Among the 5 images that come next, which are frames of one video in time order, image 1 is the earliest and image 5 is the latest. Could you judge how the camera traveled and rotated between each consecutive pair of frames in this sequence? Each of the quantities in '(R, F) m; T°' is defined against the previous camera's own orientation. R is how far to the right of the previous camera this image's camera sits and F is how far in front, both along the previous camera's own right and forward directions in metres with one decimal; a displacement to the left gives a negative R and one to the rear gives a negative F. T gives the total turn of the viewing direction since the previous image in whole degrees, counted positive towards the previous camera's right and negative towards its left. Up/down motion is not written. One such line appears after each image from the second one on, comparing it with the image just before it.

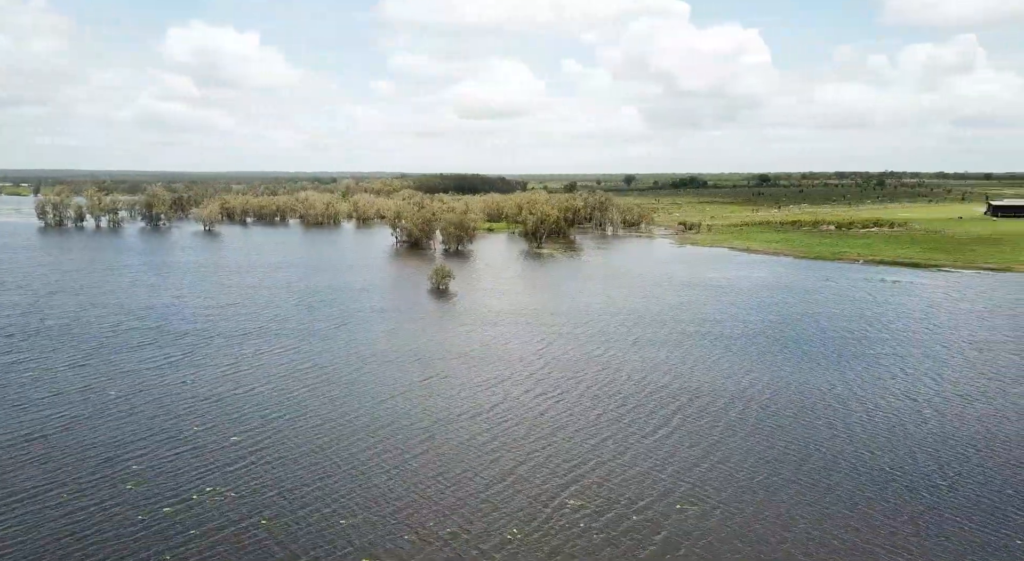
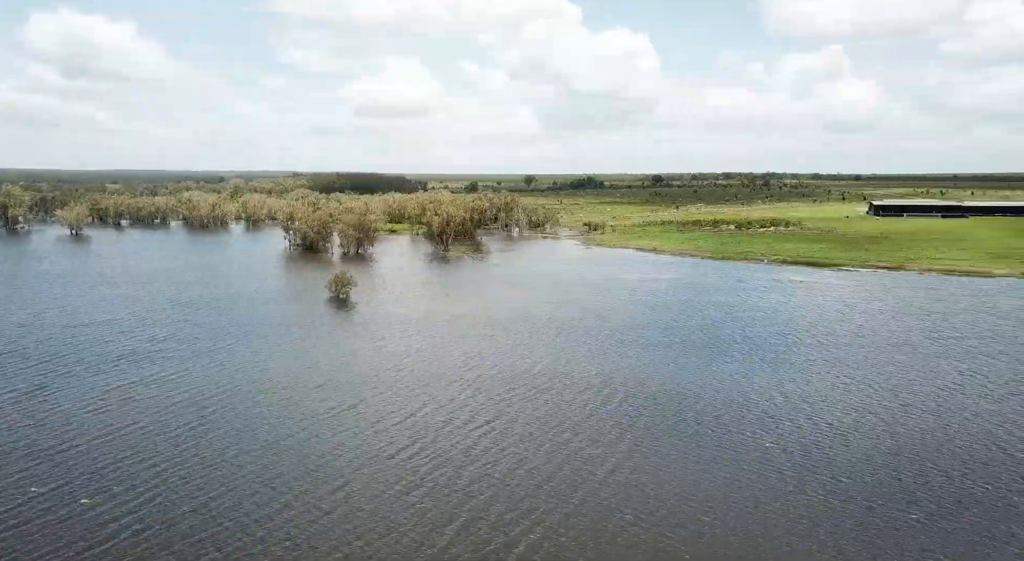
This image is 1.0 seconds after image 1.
(-0.8, +3.8) m; +9°
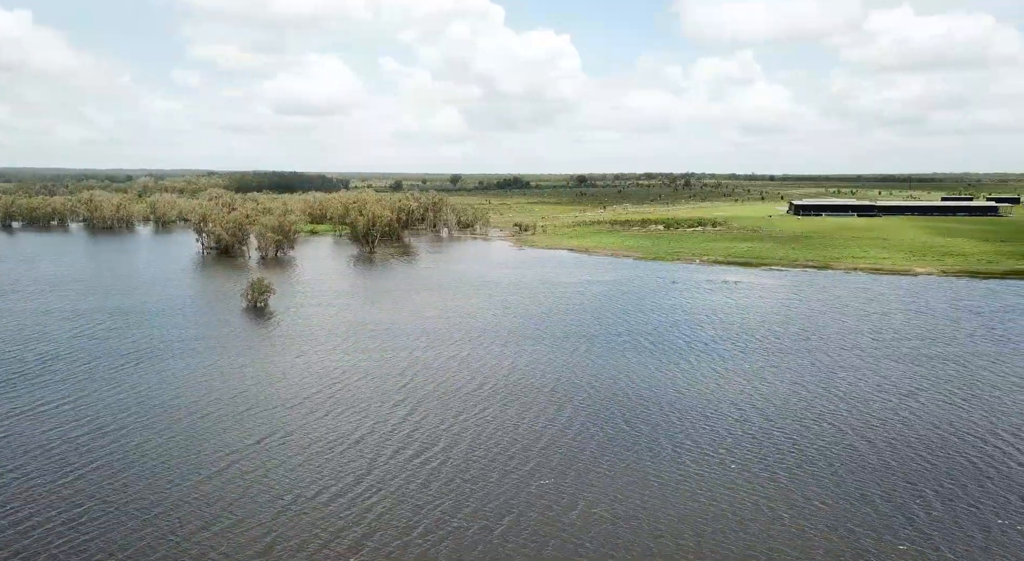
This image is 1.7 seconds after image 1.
(-0.5, +2.6) m; +6°
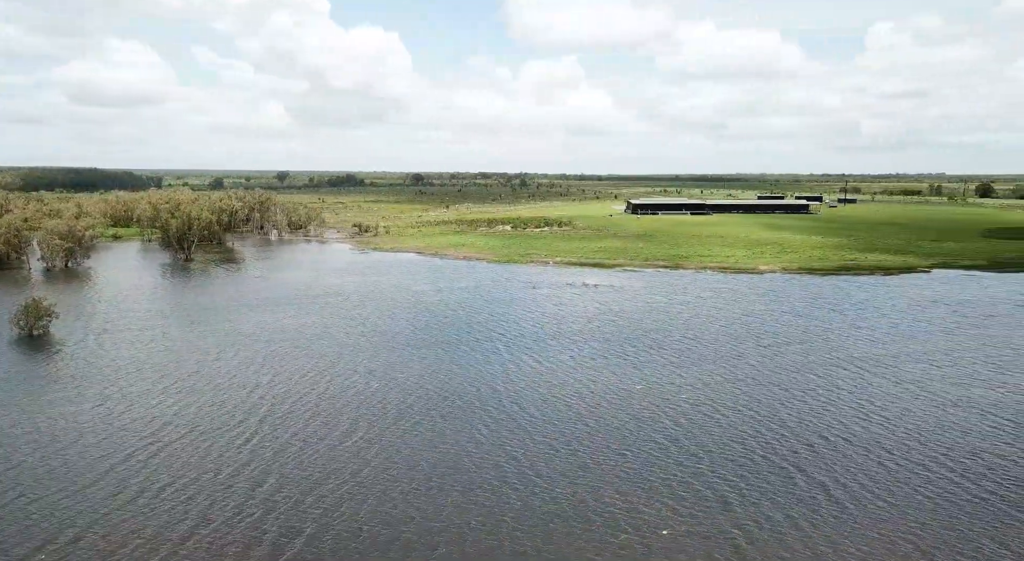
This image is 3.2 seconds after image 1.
(-1.1, +4.9) m; +14°
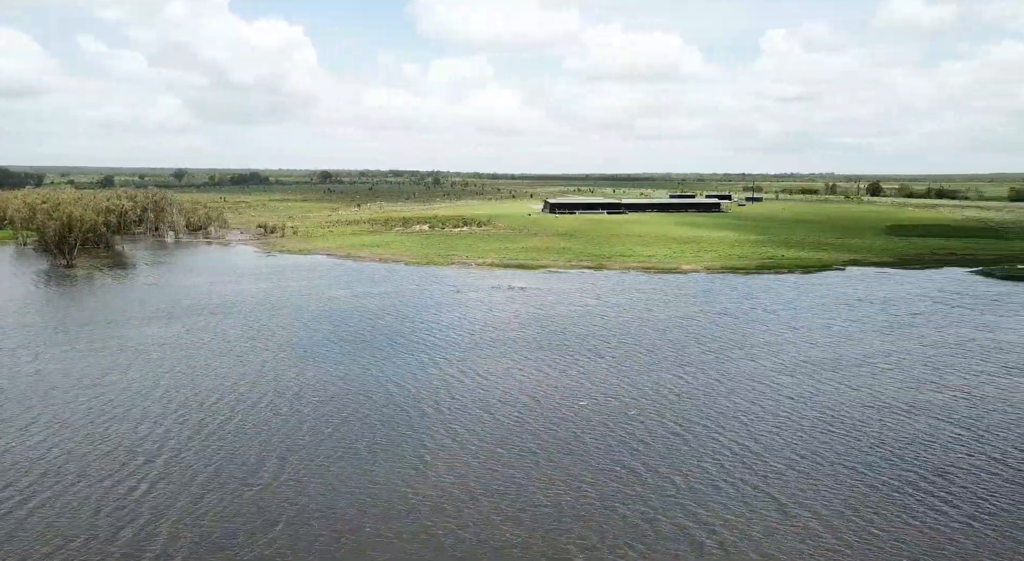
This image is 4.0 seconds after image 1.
(-1.0, +2.2) m; +8°
